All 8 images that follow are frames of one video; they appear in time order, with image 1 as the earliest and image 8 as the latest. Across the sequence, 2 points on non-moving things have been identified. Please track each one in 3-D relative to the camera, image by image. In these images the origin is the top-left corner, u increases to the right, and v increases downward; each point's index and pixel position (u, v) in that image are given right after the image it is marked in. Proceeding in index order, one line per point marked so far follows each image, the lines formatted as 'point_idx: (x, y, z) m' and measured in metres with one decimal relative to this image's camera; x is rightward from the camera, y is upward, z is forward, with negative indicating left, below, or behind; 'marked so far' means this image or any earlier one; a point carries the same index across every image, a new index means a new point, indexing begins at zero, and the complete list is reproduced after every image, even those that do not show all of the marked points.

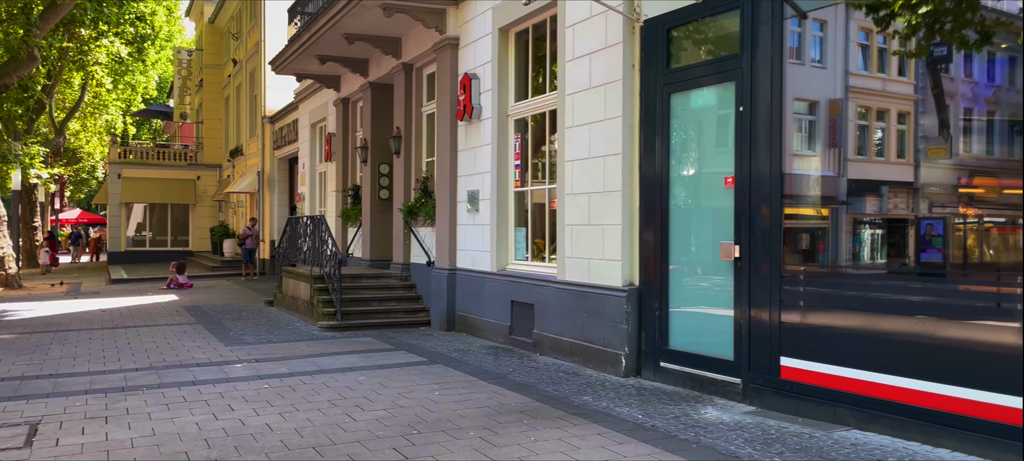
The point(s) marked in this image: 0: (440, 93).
0: (-1.0, +1.9, +11.1) m
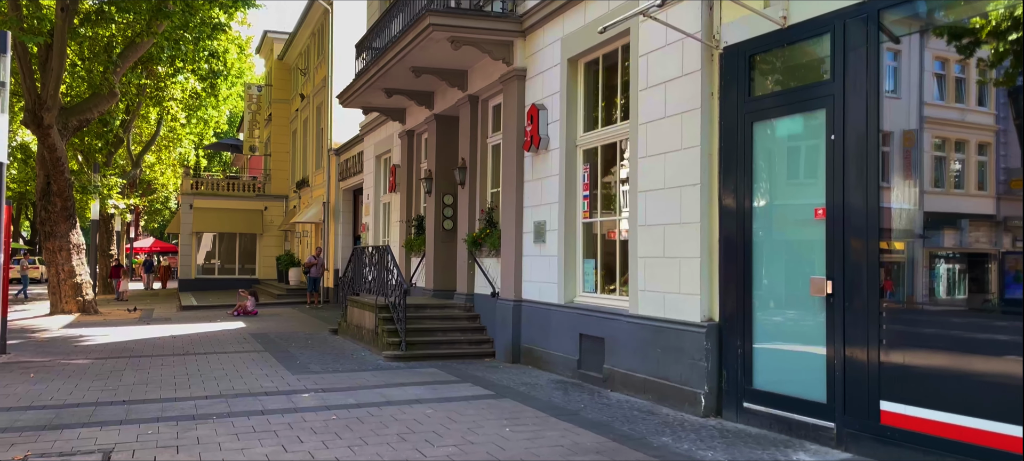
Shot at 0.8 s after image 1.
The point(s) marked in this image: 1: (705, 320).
0: (-0.1, +1.5, +11.0) m
1: (+1.8, -0.8, +7.3) m
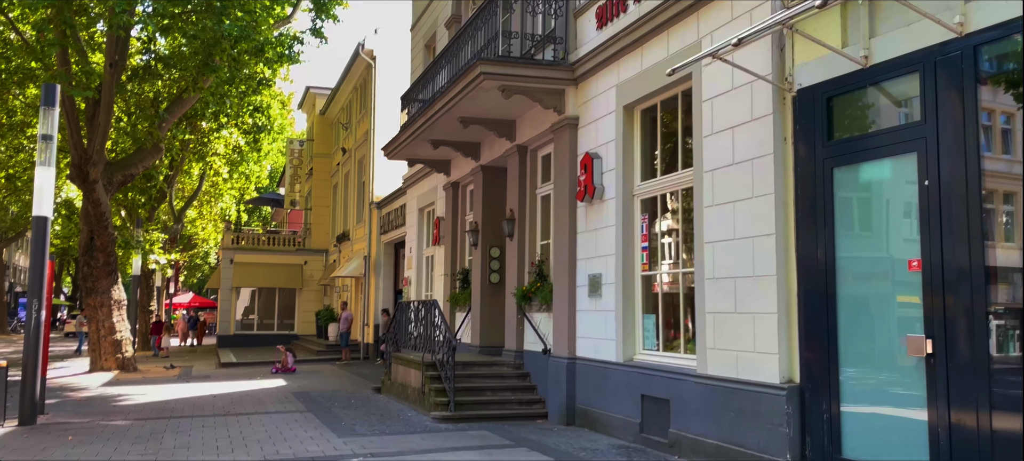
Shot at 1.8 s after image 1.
0: (+0.6, +0.8, +10.7) m
1: (+2.3, -1.3, +6.7) m
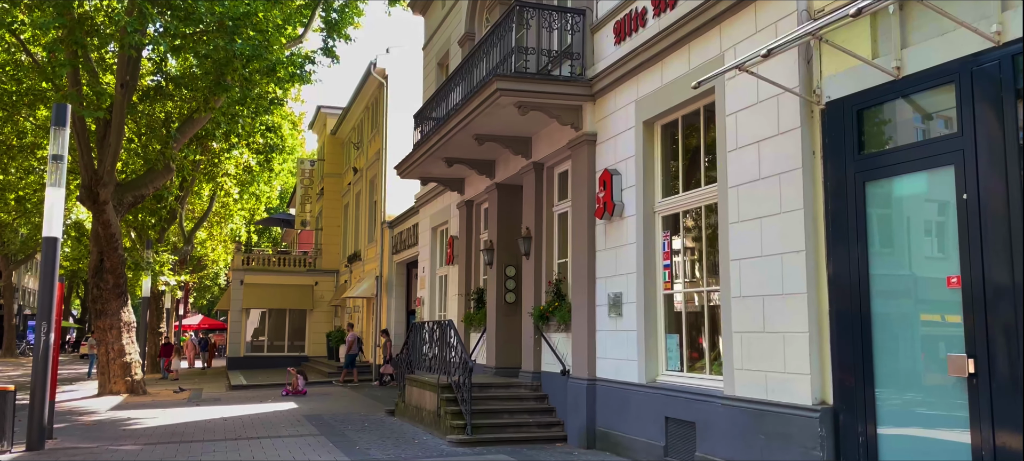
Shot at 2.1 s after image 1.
0: (+0.8, +0.5, +10.5) m
1: (+2.5, -1.4, +6.4) m
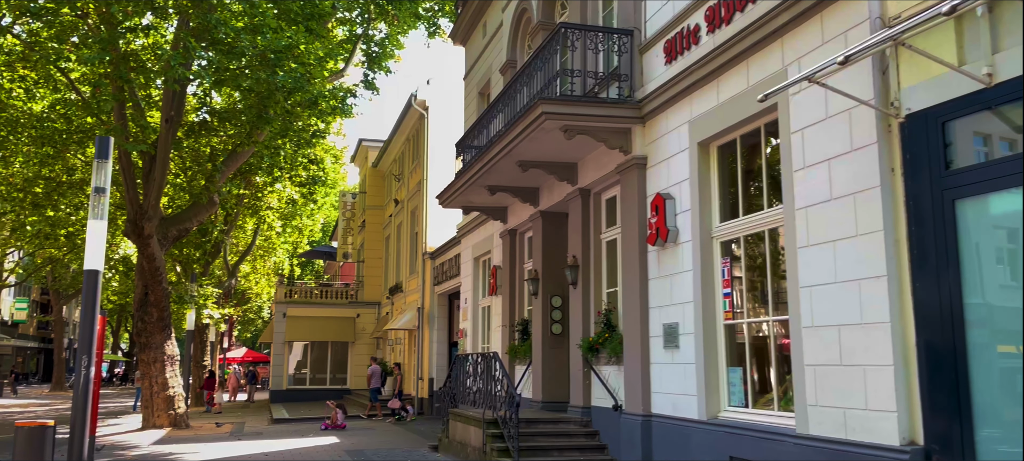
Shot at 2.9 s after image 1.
0: (+1.4, +0.2, +10.1) m
1: (+2.9, -1.6, +5.8) m
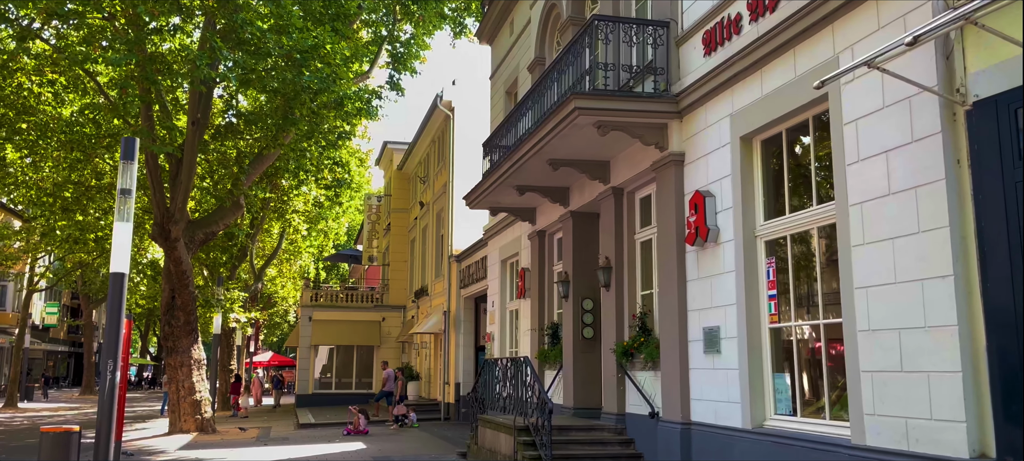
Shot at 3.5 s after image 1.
0: (+1.8, +0.2, +9.7) m
1: (+3.2, -1.6, +5.4) m
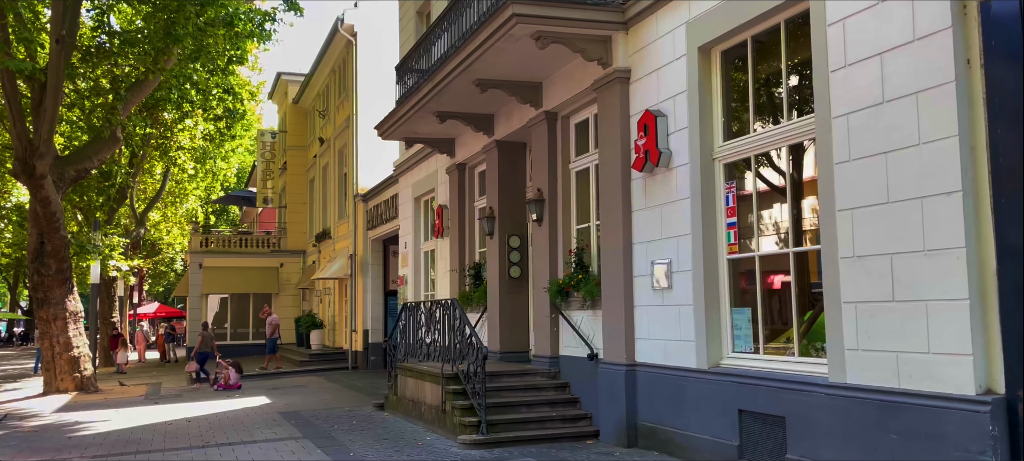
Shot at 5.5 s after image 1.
0: (+1.0, +1.0, +8.8) m
1: (+2.9, -1.0, +4.9) m
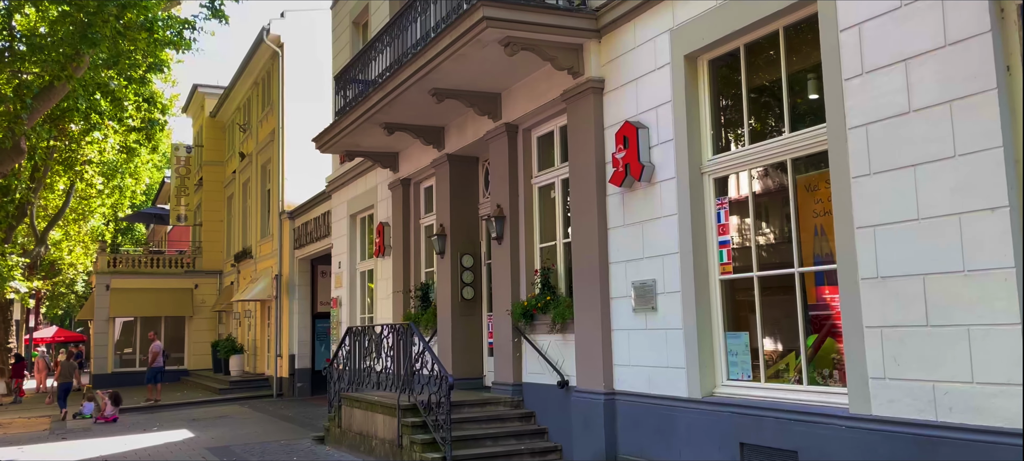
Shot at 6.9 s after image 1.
0: (+0.7, +0.8, +8.2) m
1: (+3.0, -1.1, +4.5) m
